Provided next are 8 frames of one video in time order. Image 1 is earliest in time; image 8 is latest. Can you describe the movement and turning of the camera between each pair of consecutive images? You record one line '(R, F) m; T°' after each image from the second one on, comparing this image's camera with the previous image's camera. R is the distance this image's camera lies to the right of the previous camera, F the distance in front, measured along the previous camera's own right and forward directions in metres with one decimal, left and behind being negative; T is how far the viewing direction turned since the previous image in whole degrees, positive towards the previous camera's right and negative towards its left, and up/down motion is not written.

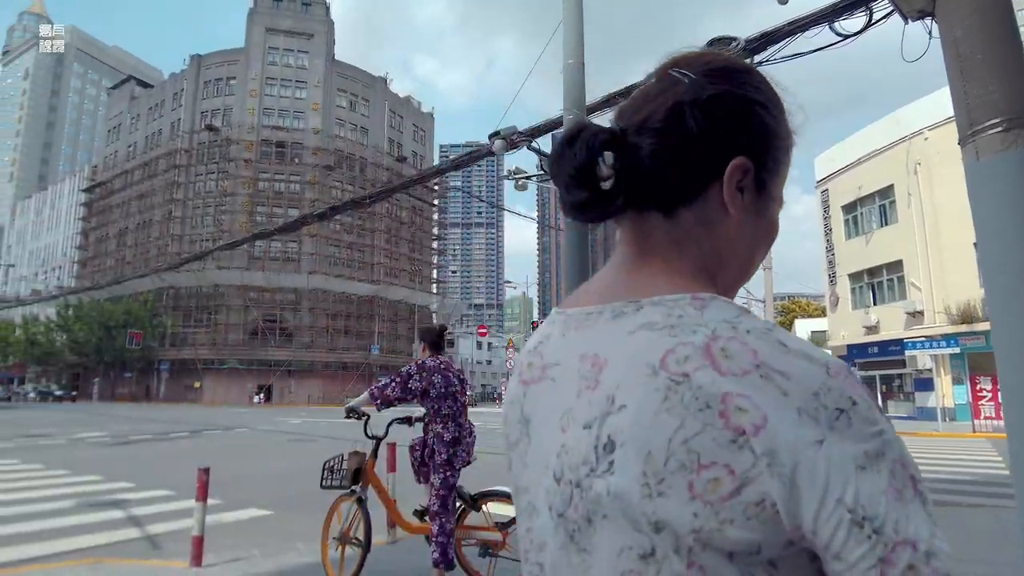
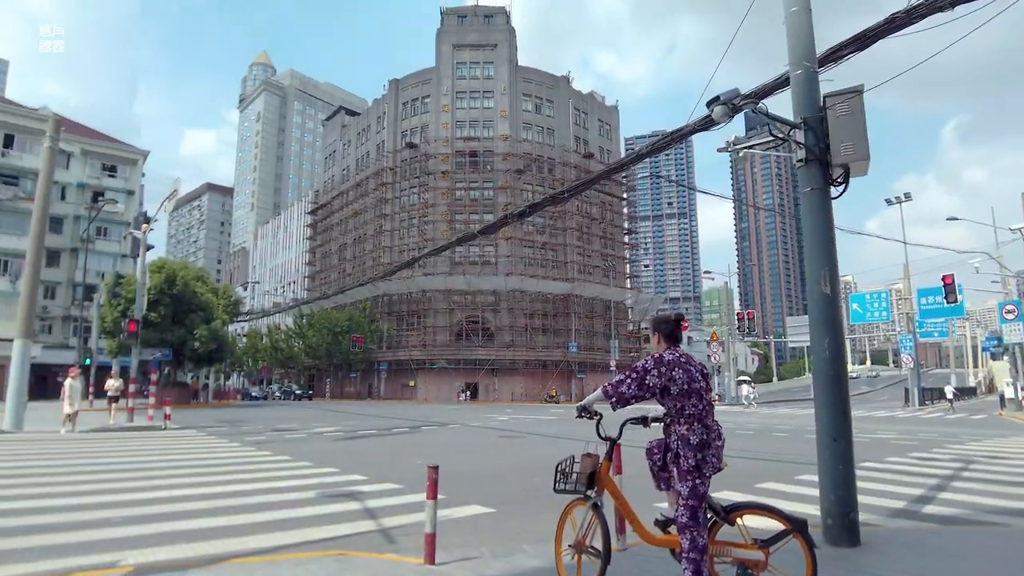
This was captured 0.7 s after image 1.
(-0.3, +0.4) m; -16°
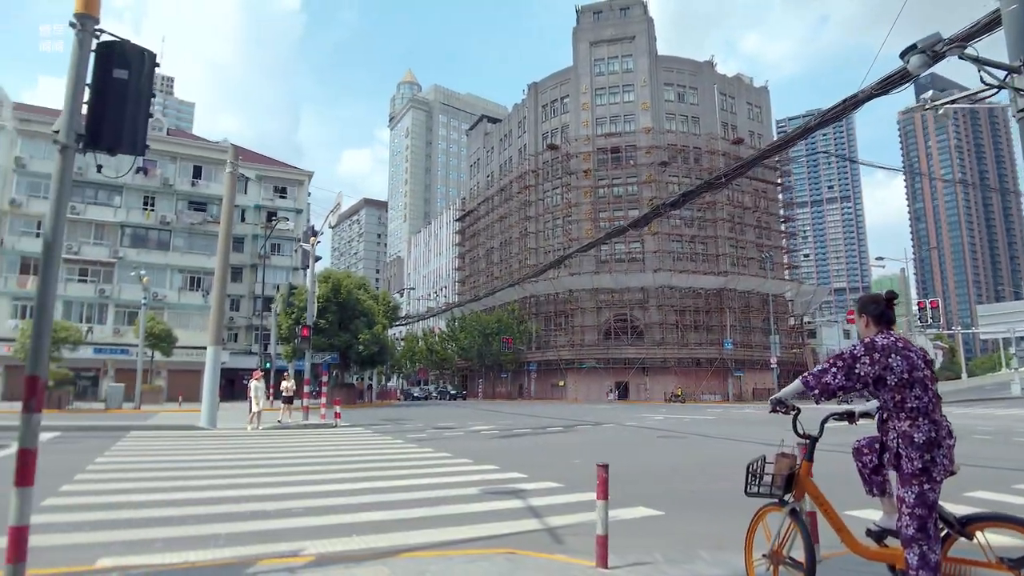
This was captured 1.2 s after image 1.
(-0.2, +0.2) m; -12°
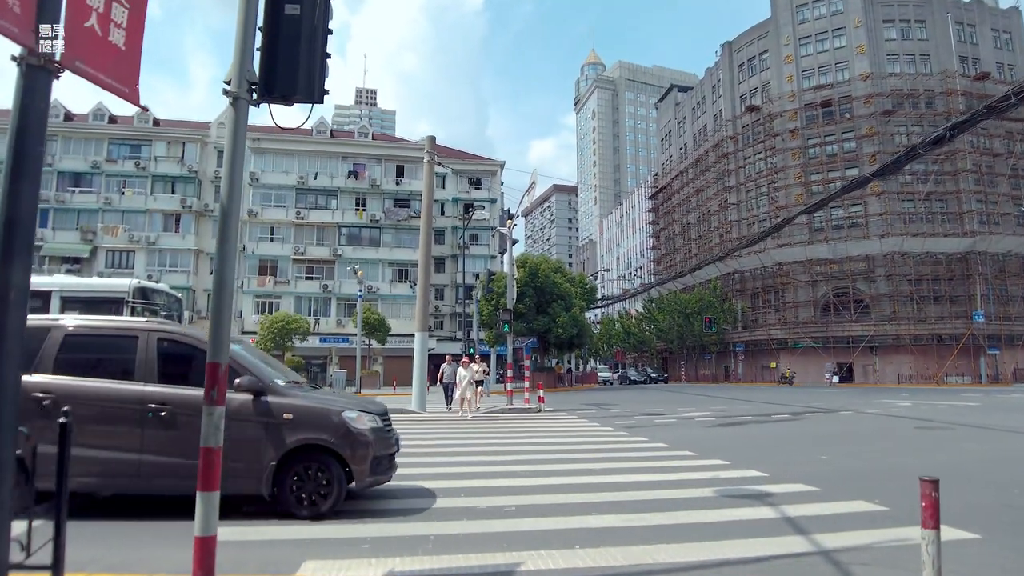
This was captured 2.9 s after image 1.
(-0.3, +1.0) m; -16°
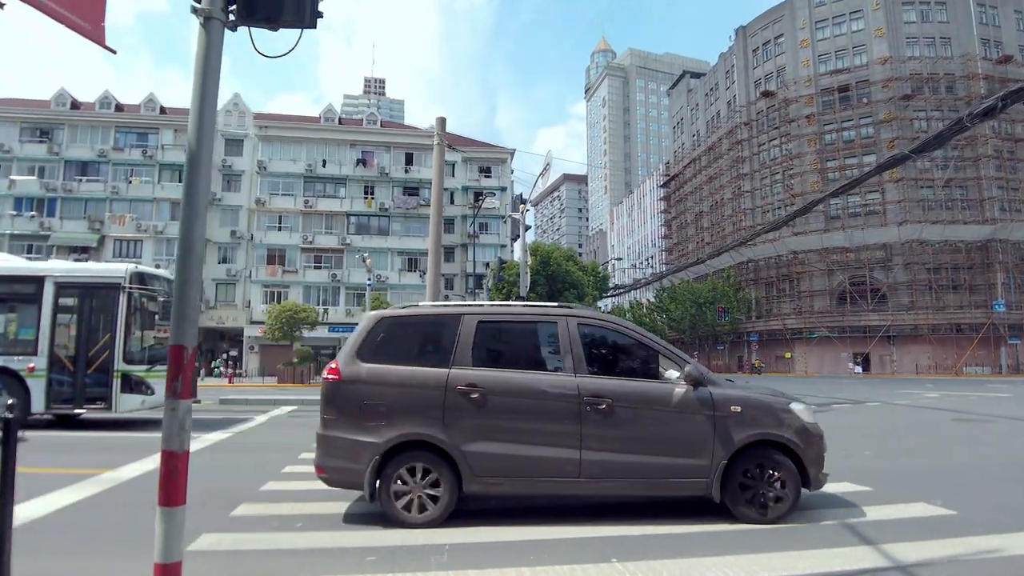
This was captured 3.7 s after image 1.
(-0.1, +0.6) m; -1°
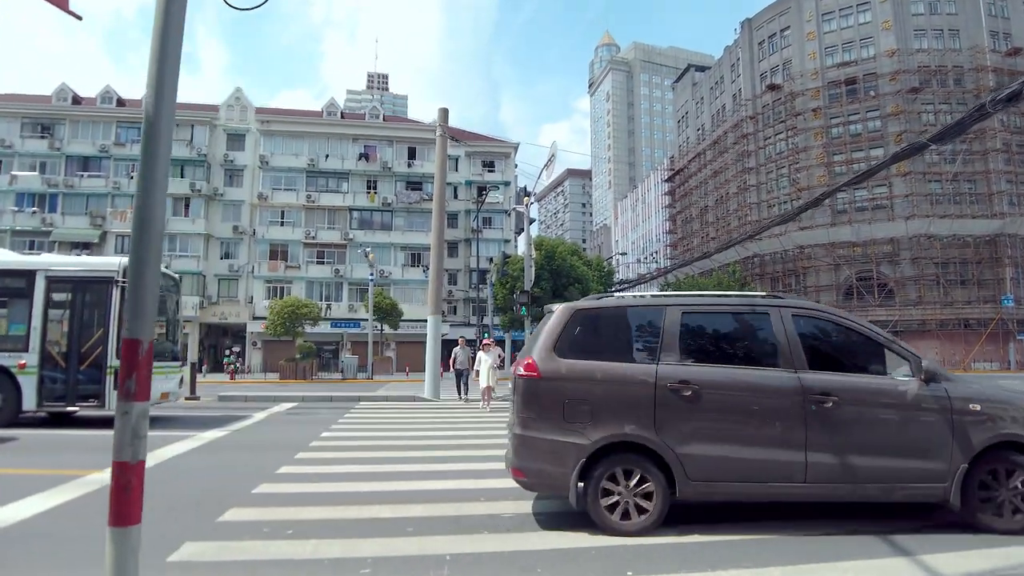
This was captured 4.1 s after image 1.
(0.0, +0.3) m; 0°
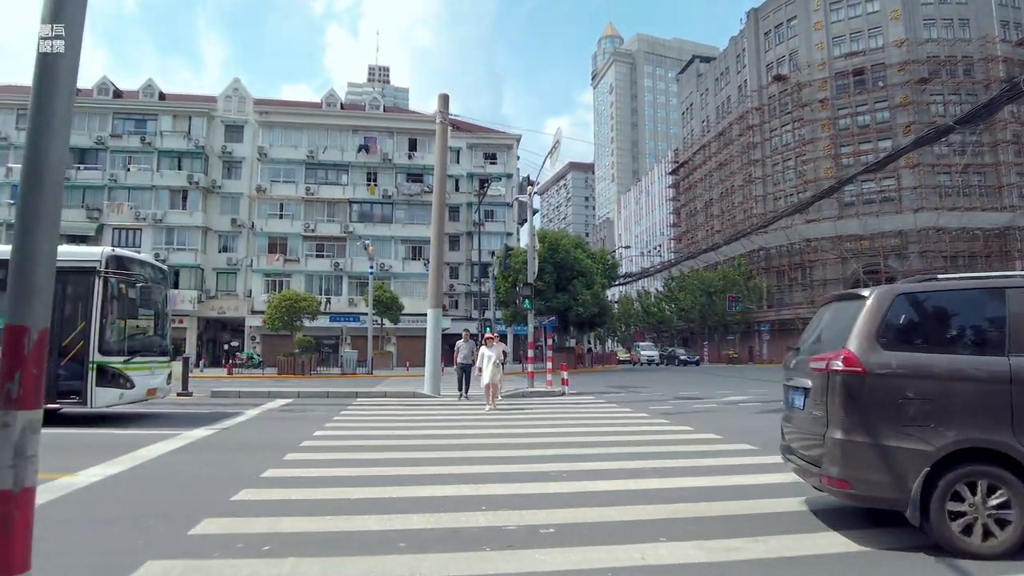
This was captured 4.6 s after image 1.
(0.0, +0.6) m; 0°
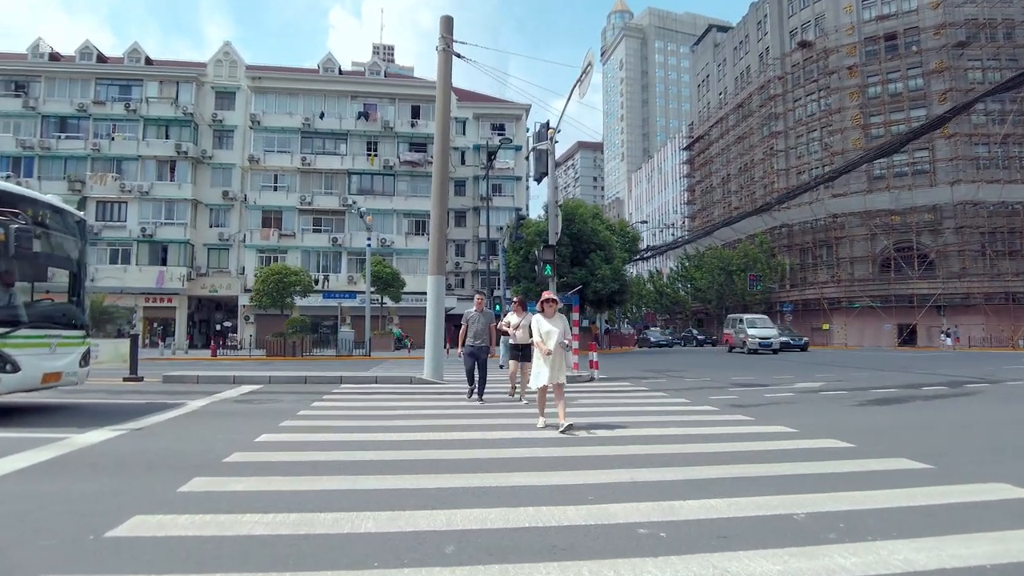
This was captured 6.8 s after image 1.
(-0.2, +2.7) m; 0°
